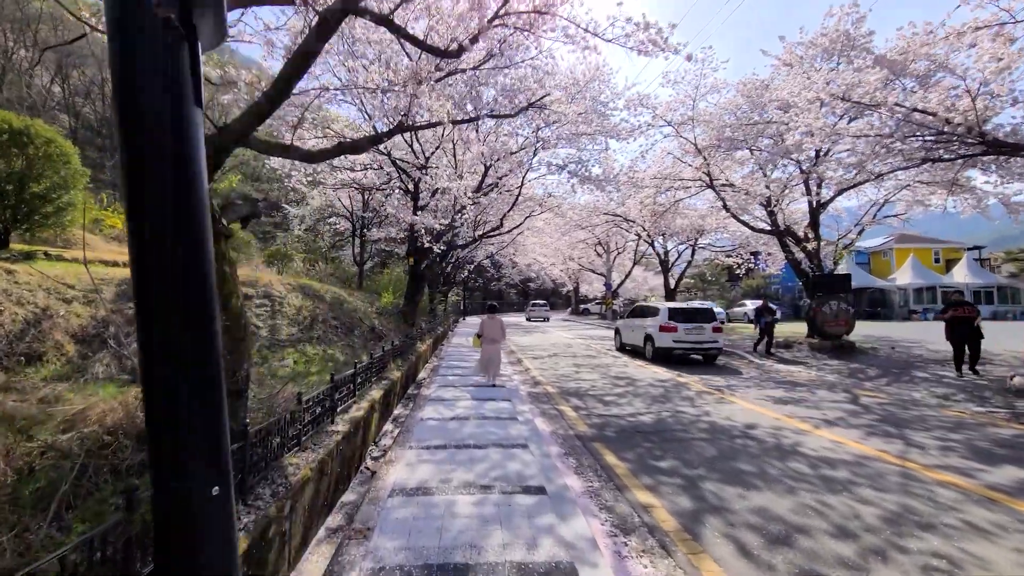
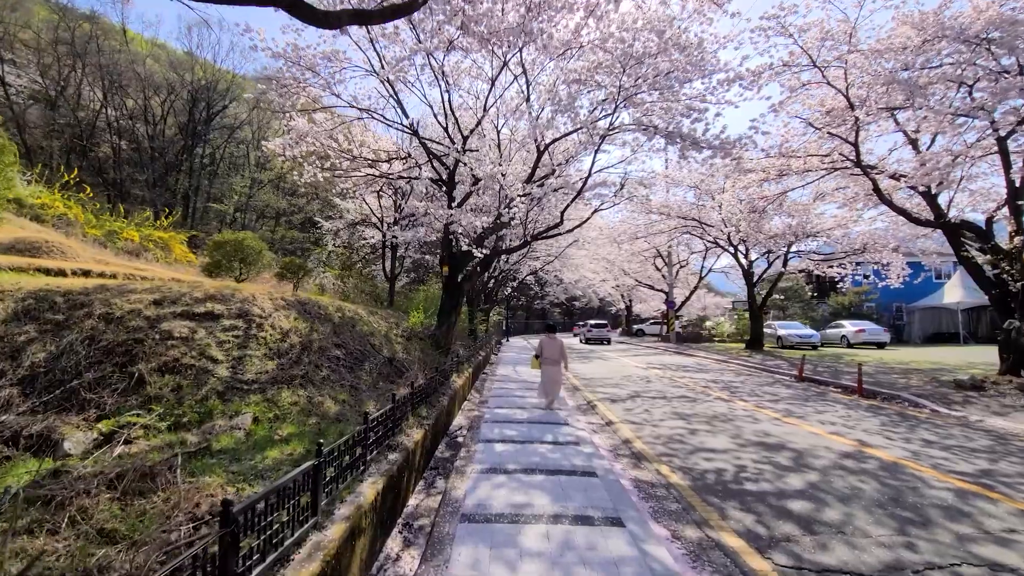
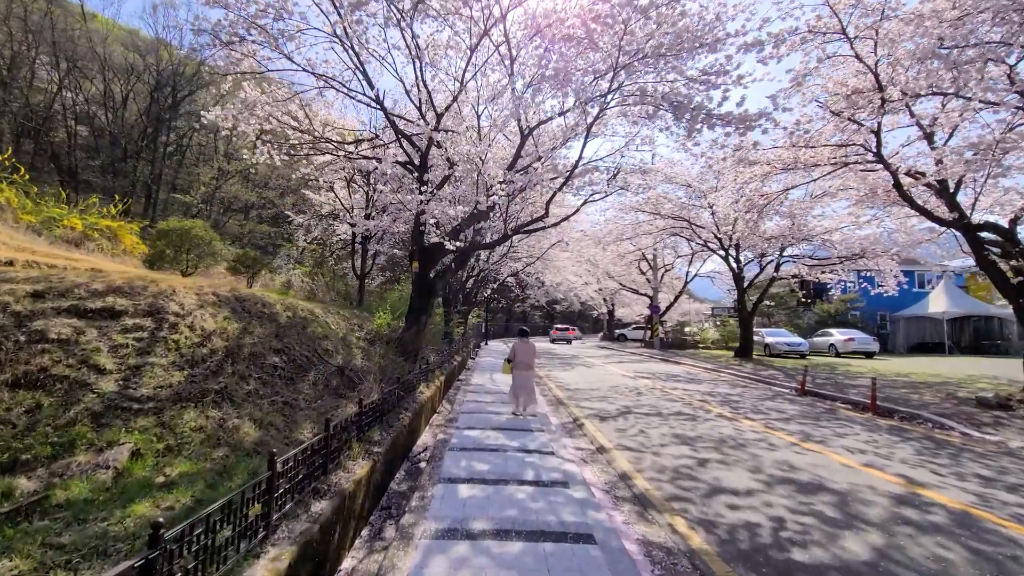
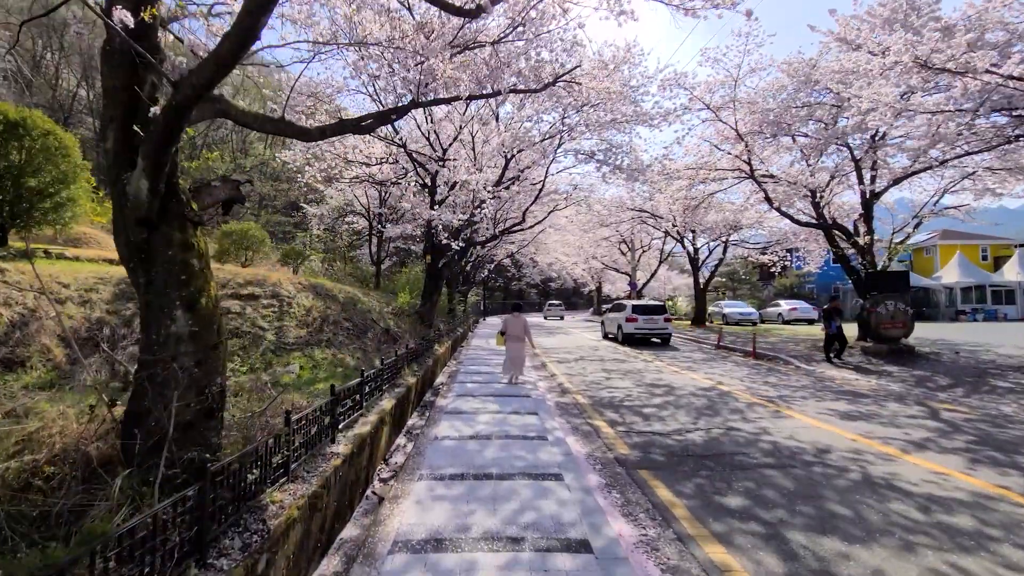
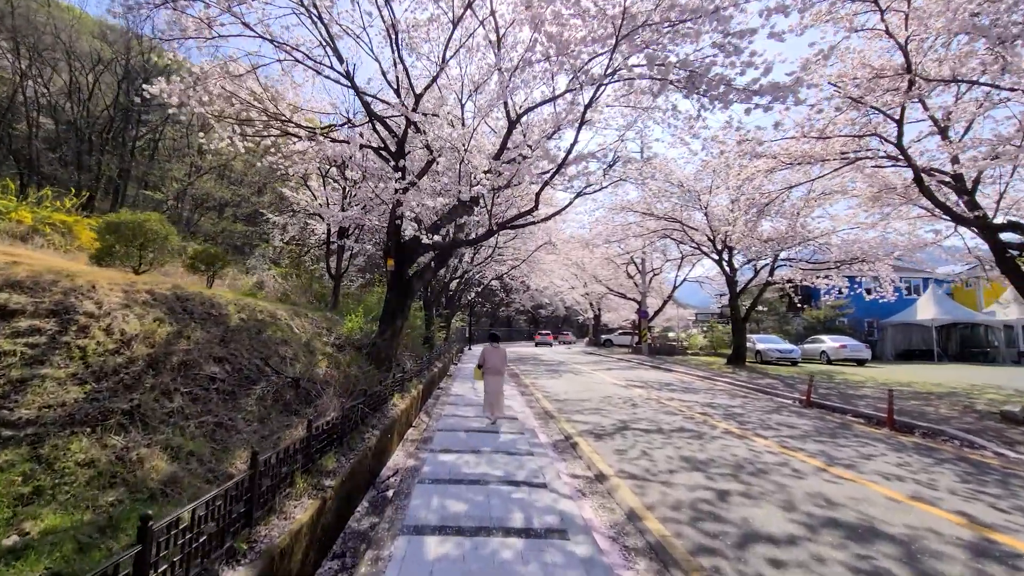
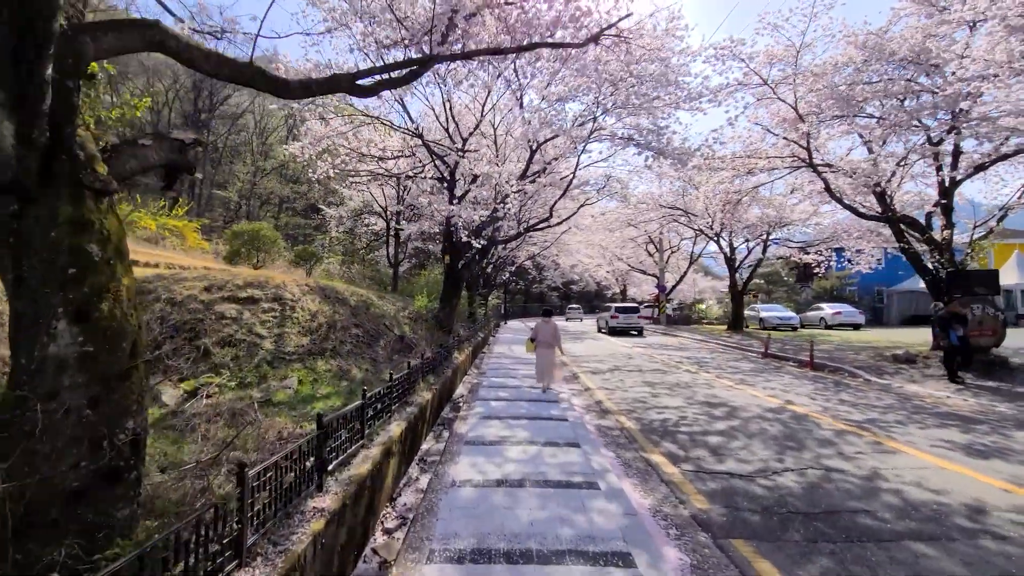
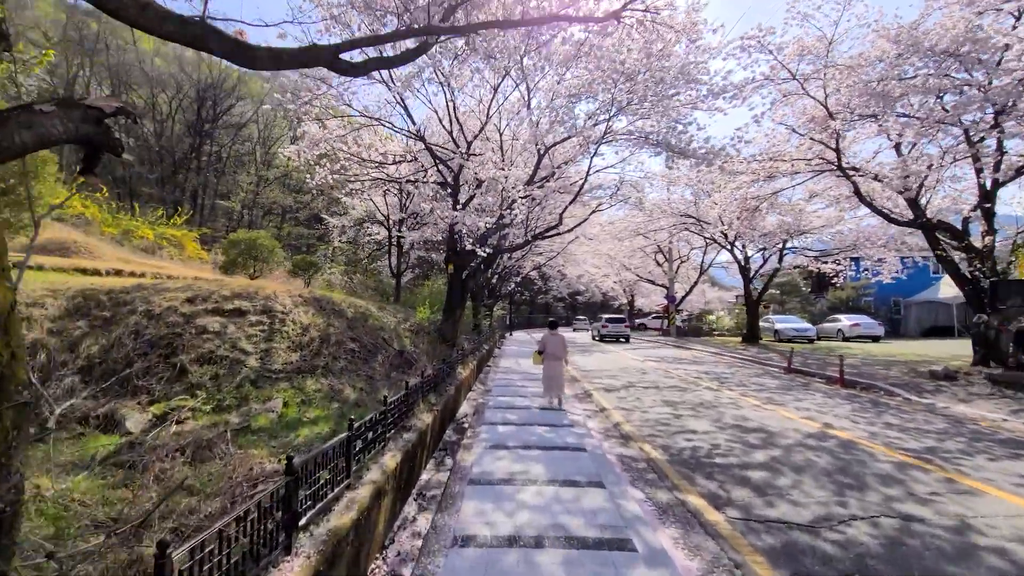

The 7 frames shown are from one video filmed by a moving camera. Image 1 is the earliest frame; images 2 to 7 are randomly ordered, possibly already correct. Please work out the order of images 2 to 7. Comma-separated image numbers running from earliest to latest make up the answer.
4, 6, 7, 2, 3, 5
